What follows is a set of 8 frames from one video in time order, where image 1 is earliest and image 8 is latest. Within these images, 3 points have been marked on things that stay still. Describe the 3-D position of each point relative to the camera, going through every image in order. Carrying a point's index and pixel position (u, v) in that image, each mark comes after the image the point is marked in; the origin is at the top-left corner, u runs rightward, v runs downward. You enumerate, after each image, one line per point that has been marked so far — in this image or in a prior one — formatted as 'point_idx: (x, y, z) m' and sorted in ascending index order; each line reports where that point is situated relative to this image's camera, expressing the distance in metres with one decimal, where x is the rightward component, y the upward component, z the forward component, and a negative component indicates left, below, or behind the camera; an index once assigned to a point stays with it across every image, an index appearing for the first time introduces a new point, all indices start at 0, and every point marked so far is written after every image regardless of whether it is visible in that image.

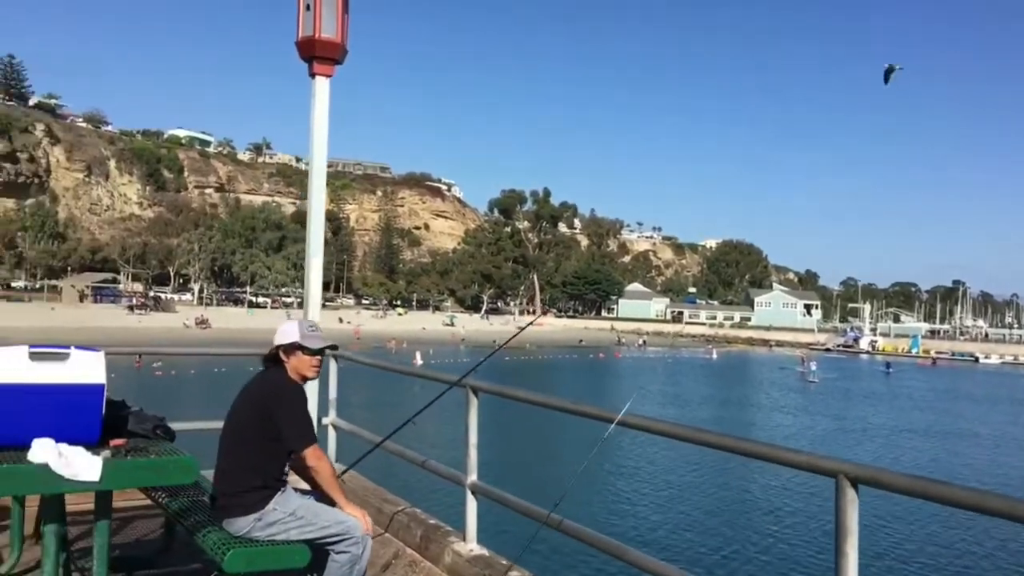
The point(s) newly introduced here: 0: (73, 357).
0: (-1.4, -0.2, +2.9) m
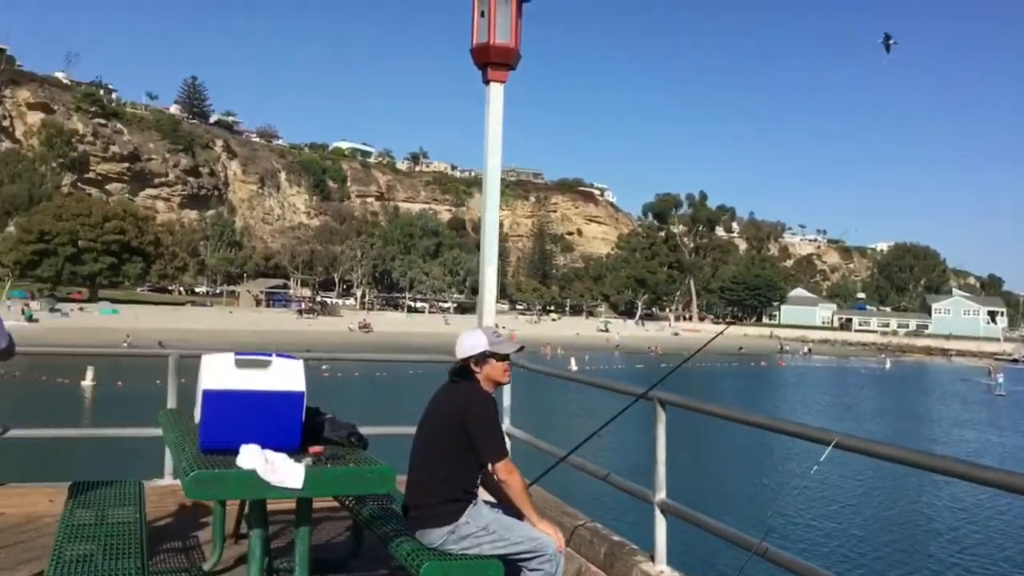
0: (-0.8, -0.3, +3.0) m
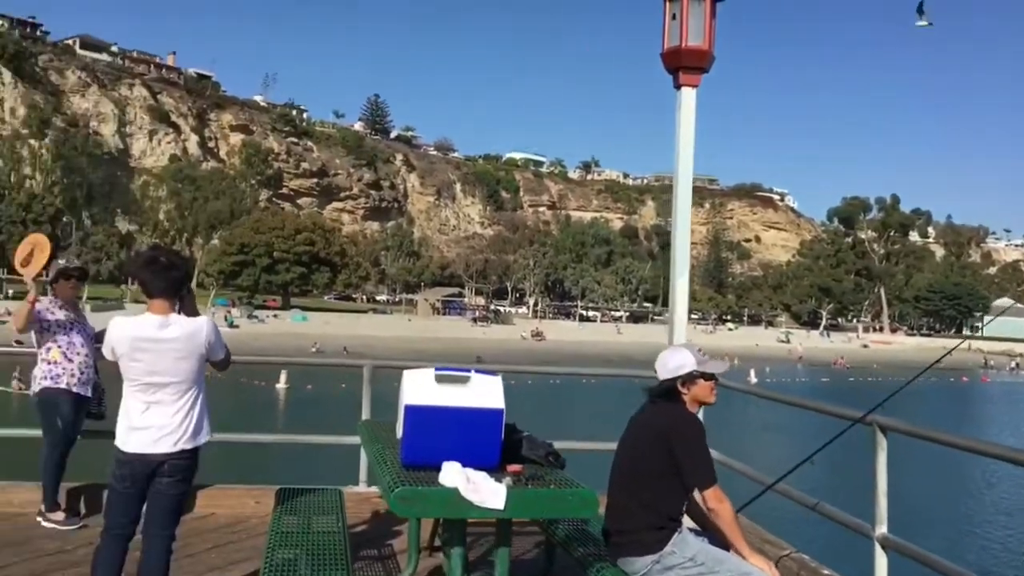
0: (-0.1, -0.3, +2.9) m
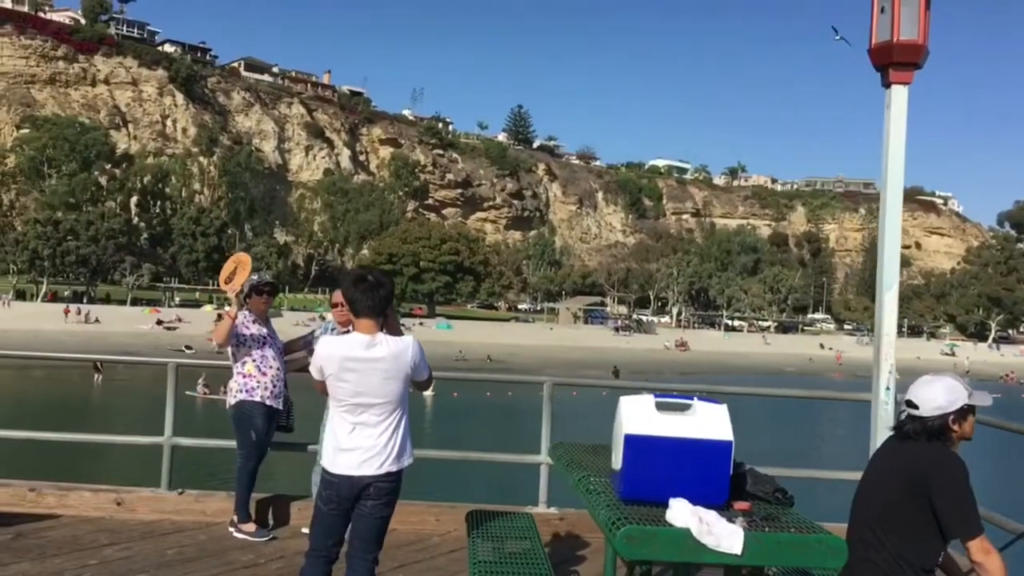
0: (+0.6, -0.4, +2.7) m
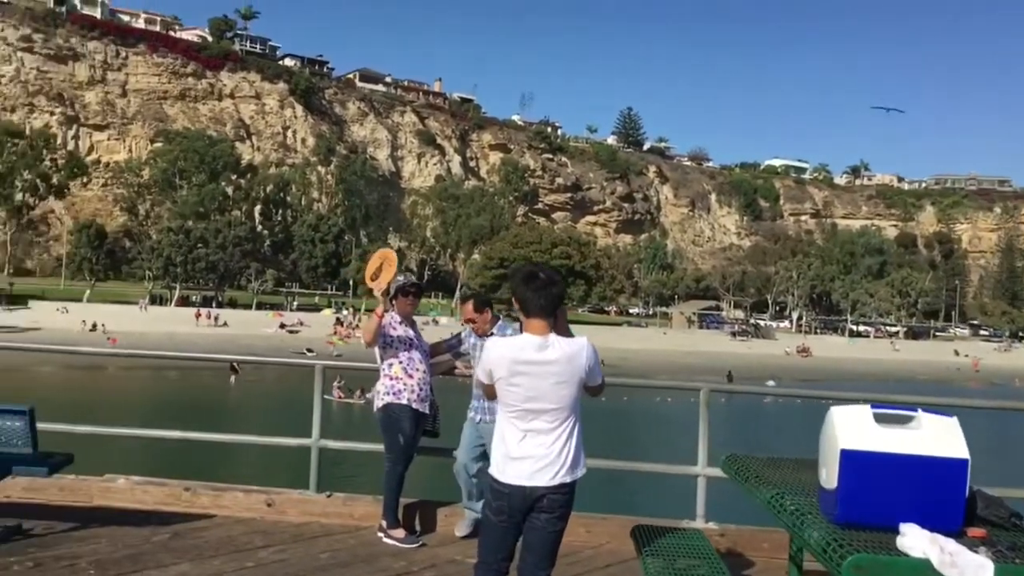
0: (+1.1, -0.4, +2.4) m
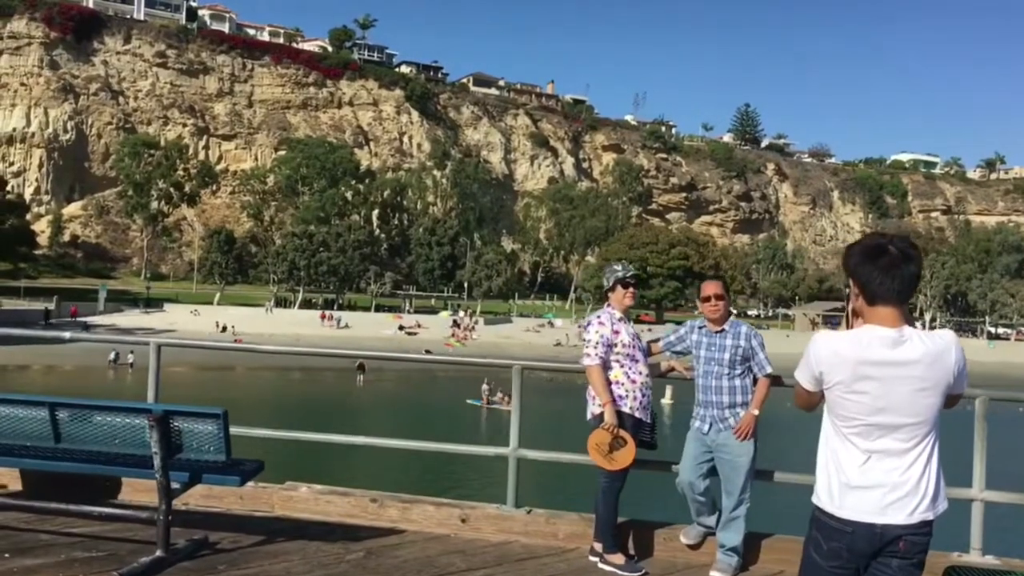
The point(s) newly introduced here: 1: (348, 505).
0: (+1.9, -0.3, +1.6) m
1: (-0.9, -1.2, +4.9) m
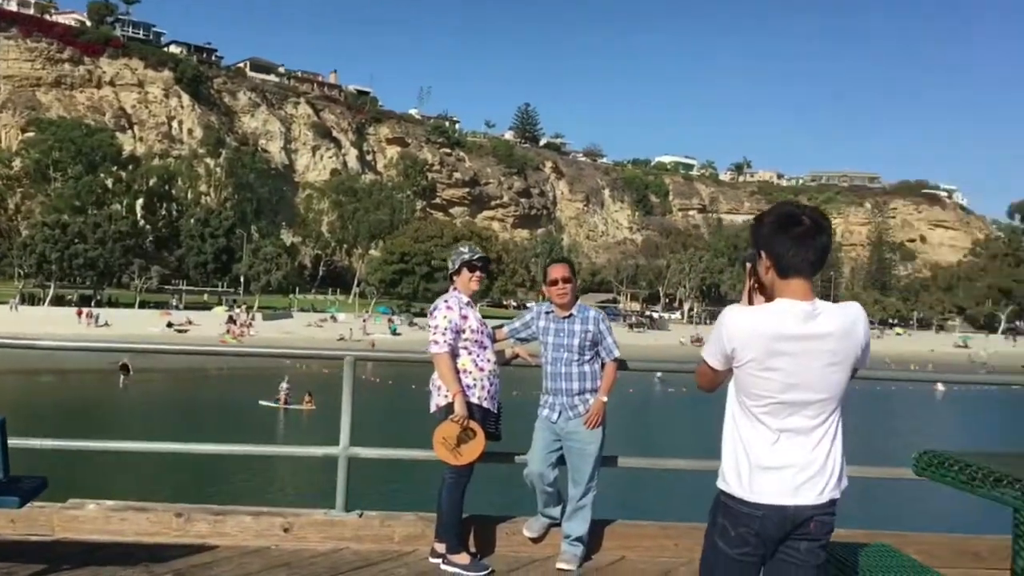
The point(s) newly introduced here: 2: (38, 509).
0: (+1.8, -0.2, +1.7) m
1: (-1.7, -1.1, +4.3) m
2: (-2.2, -1.0, +4.3) m
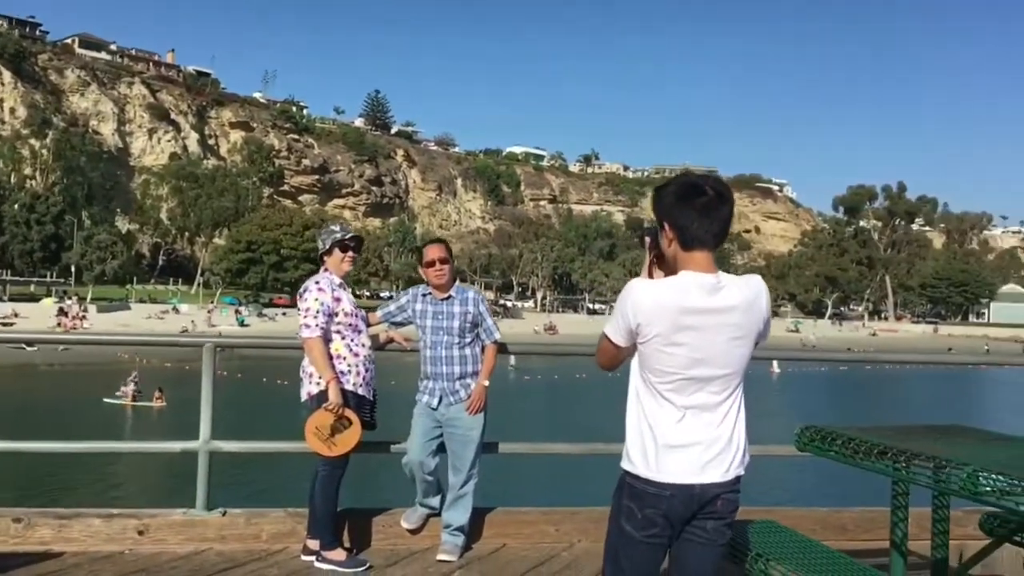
0: (+1.6, -0.2, +1.9) m
1: (-2.3, -1.0, +3.8) m
2: (-2.8, -1.0, +3.7) m
